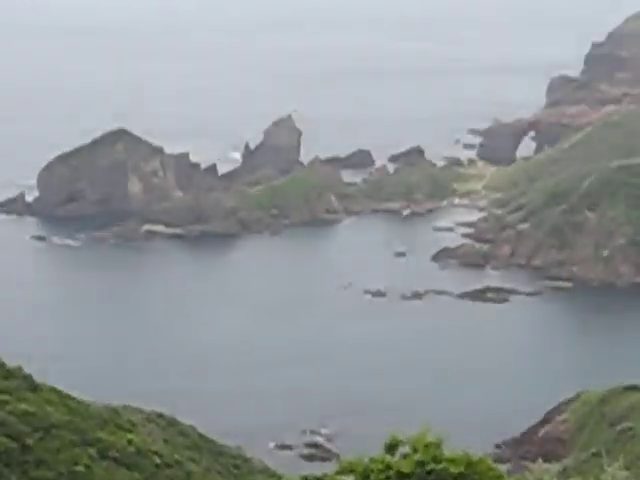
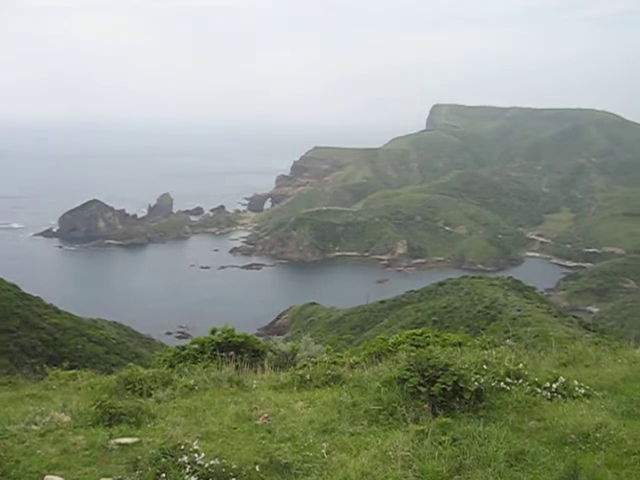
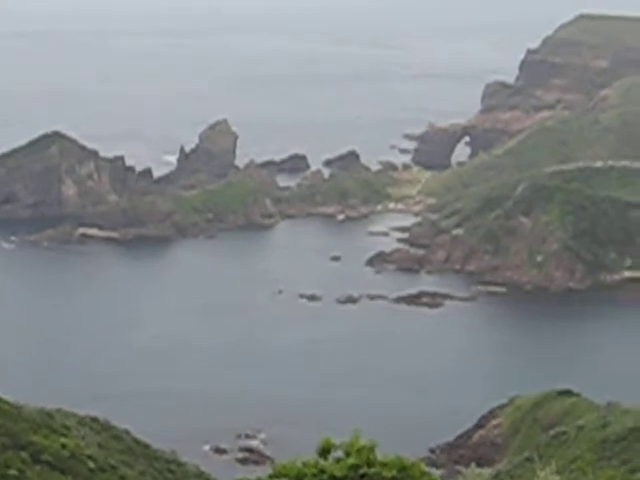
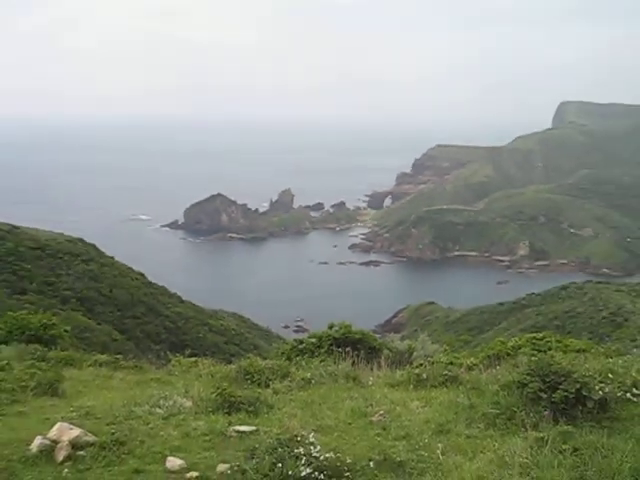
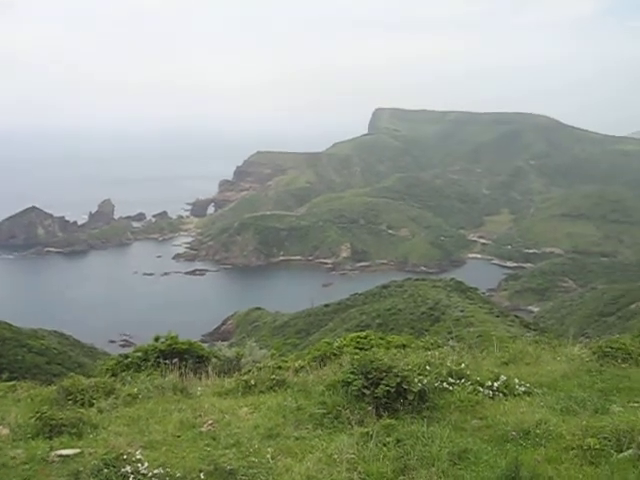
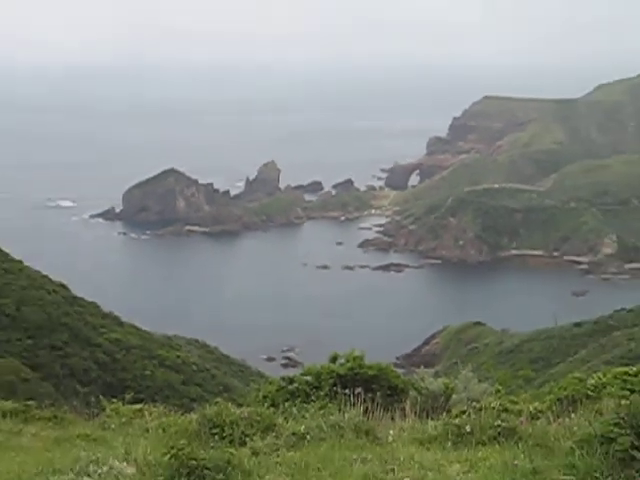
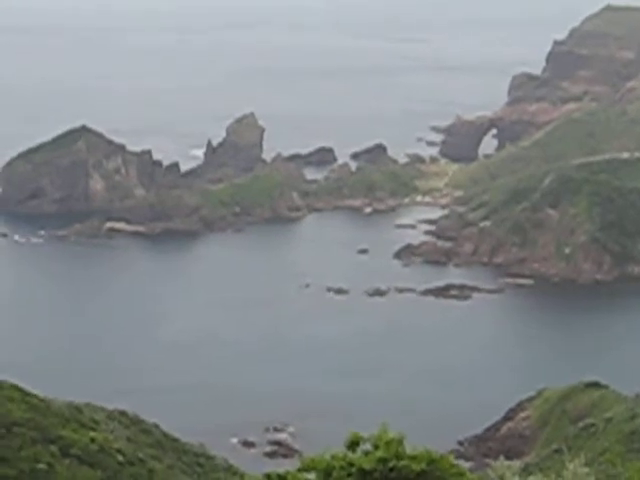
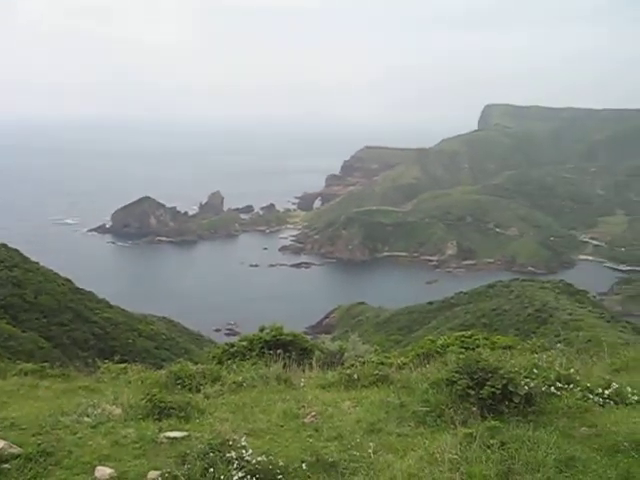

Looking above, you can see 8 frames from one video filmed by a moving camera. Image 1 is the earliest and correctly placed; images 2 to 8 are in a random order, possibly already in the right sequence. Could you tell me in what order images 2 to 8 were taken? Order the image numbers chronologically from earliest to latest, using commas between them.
3, 7, 6, 4, 8, 2, 5
